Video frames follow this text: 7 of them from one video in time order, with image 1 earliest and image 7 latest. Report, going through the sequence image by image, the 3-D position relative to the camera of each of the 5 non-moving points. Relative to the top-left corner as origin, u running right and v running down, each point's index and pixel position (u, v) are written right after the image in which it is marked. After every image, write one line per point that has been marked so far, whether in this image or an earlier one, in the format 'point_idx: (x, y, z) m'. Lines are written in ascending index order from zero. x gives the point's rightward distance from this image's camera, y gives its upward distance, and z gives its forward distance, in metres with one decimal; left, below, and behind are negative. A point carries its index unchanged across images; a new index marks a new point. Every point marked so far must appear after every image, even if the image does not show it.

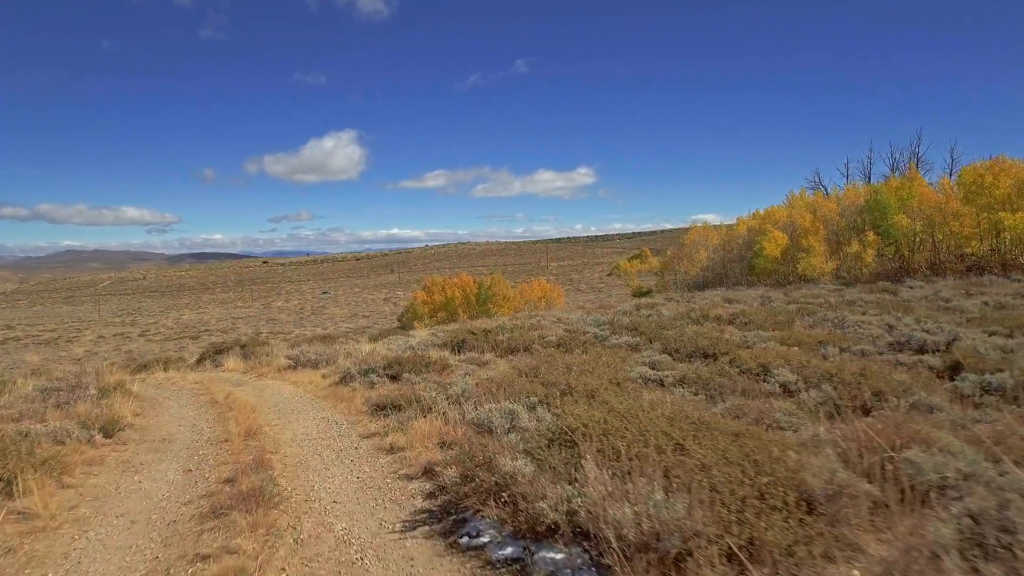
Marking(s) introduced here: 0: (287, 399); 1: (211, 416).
0: (-3.8, -1.9, +10.2) m
1: (-4.5, -1.9, +9.1) m
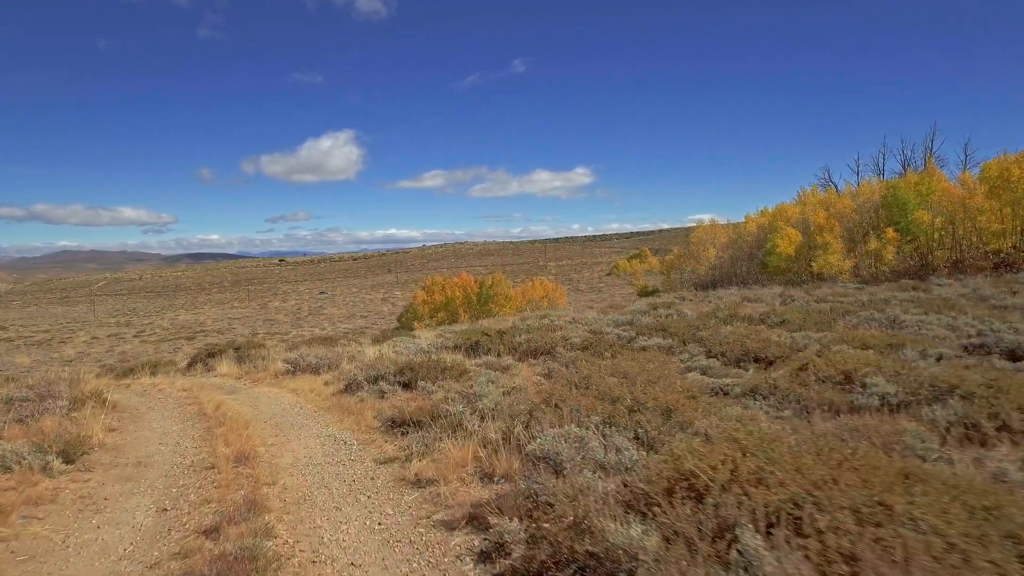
0: (-3.3, -1.8, +8.9) m
1: (-4.0, -1.9, +7.8) m
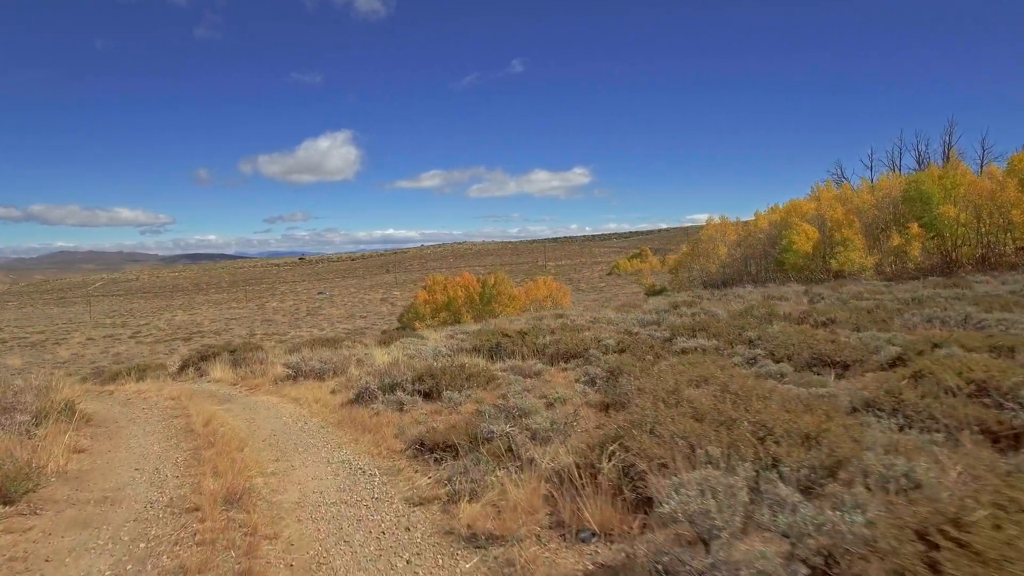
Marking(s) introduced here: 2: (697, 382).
0: (-2.8, -1.7, +7.6) m
1: (-3.5, -1.8, +6.5) m
2: (+1.9, -1.0, +6.2) m
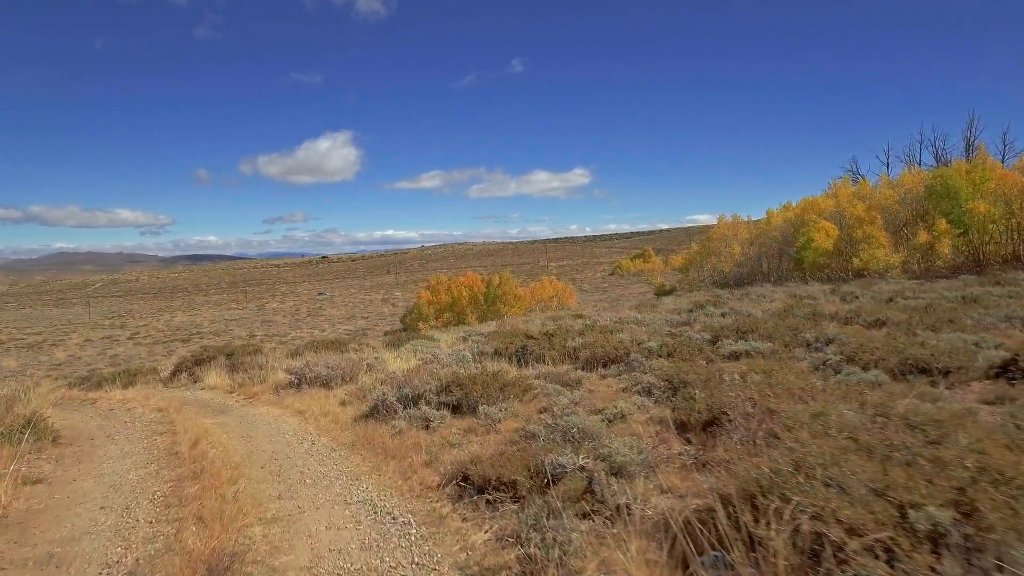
0: (-2.3, -1.7, +6.3) m
1: (-3.0, -1.7, +5.2) m
2: (+2.4, -0.9, +4.9) m
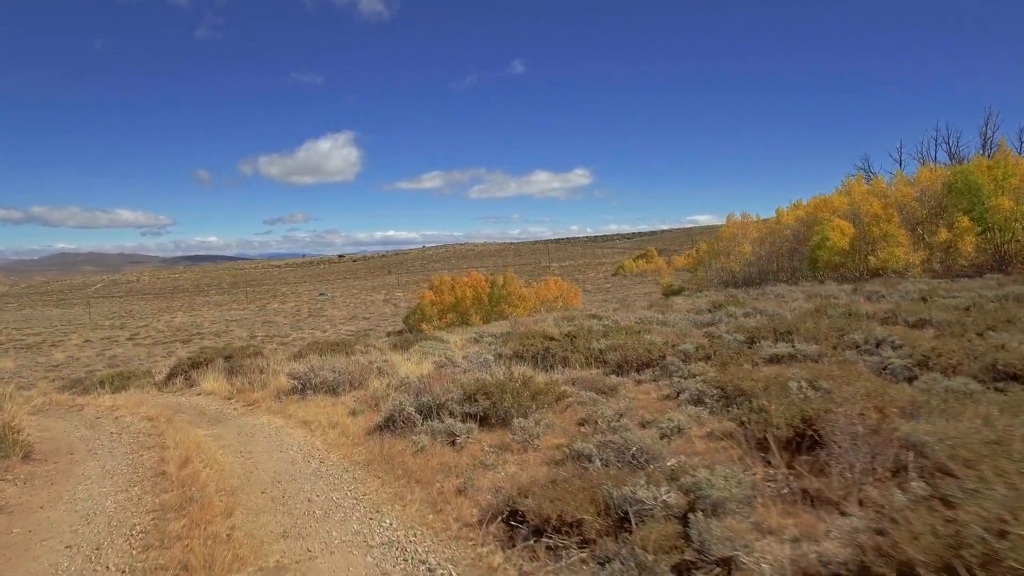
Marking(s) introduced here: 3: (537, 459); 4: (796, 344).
0: (-1.9, -1.6, +5.5) m
1: (-2.7, -1.7, +4.4) m
2: (+2.8, -0.8, +4.1) m
3: (+0.2, -1.4, +5.1) m
4: (+4.7, -0.9, +10.0) m
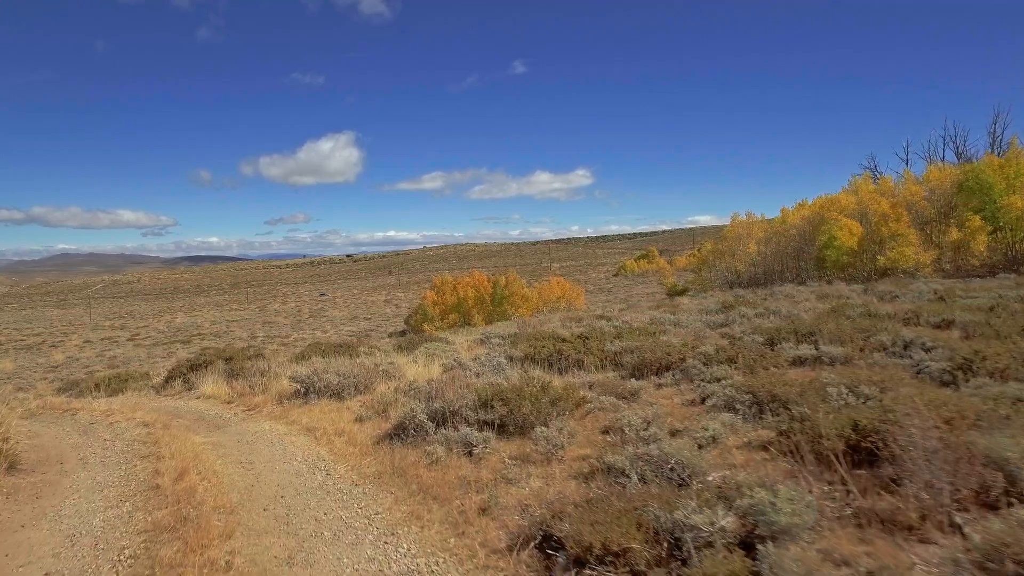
0: (-1.8, -1.6, +5.1) m
1: (-2.5, -1.6, +4.0) m
2: (+2.9, -0.8, +3.7) m
3: (+0.4, -1.4, +4.7) m
4: (+4.9, -0.9, +9.5) m
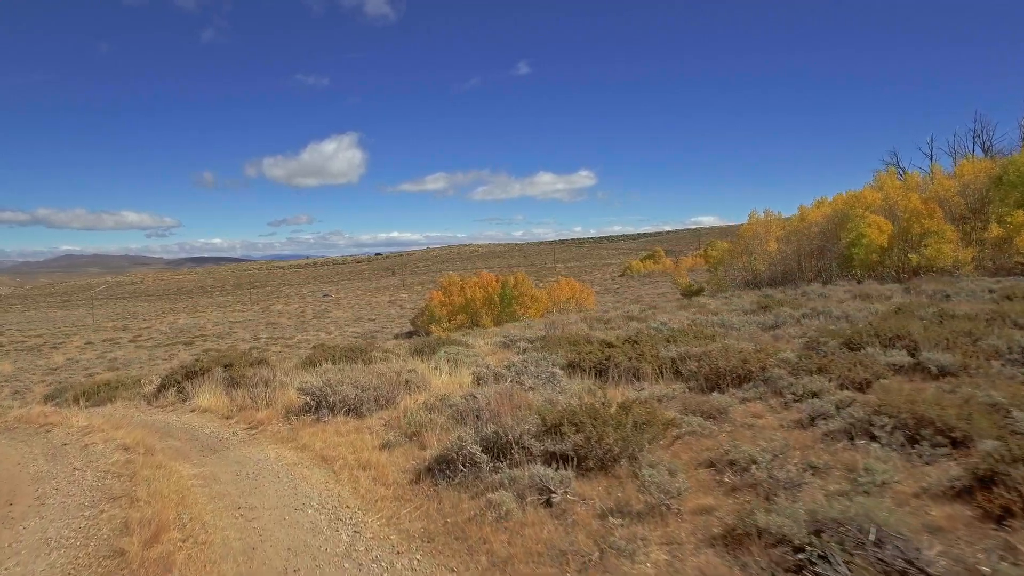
0: (-1.2, -1.5, +3.7) m
1: (-1.9, -1.6, +2.6) m
2: (+3.5, -0.8, +2.3) m
3: (+1.0, -1.3, +3.3) m
4: (+5.5, -0.9, +8.1) m
